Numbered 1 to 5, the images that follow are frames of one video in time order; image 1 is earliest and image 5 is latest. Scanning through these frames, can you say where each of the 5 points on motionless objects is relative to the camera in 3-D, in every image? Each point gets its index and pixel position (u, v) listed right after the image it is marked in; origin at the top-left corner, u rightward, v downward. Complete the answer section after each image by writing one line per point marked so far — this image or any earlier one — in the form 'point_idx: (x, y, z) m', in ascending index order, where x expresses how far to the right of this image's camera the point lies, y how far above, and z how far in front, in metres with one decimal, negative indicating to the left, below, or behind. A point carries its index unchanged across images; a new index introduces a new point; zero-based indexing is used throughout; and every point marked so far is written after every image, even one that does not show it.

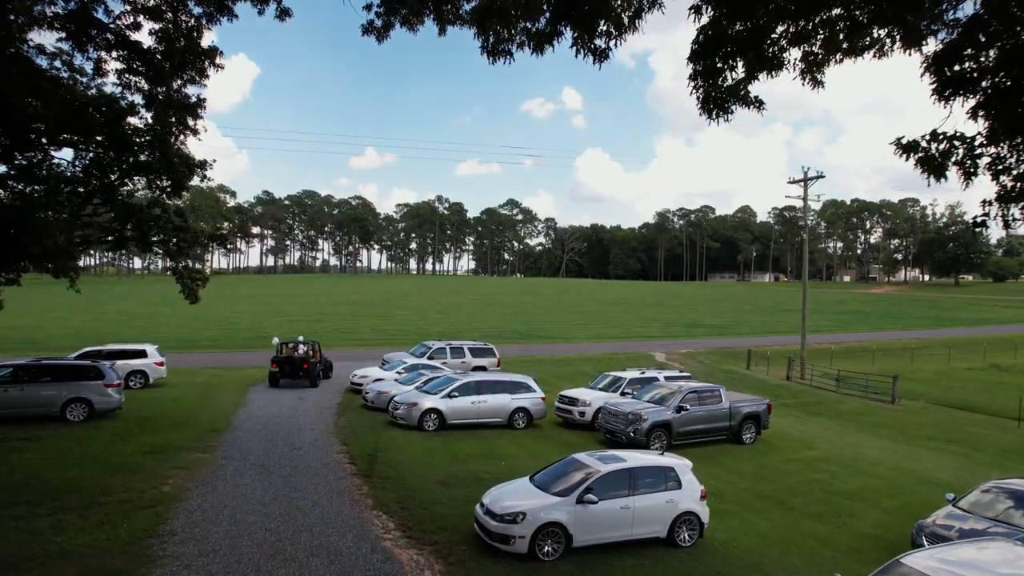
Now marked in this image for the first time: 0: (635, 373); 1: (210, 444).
0: (+3.6, -2.6, +19.4) m
1: (-6.6, -3.4, +14.3) m
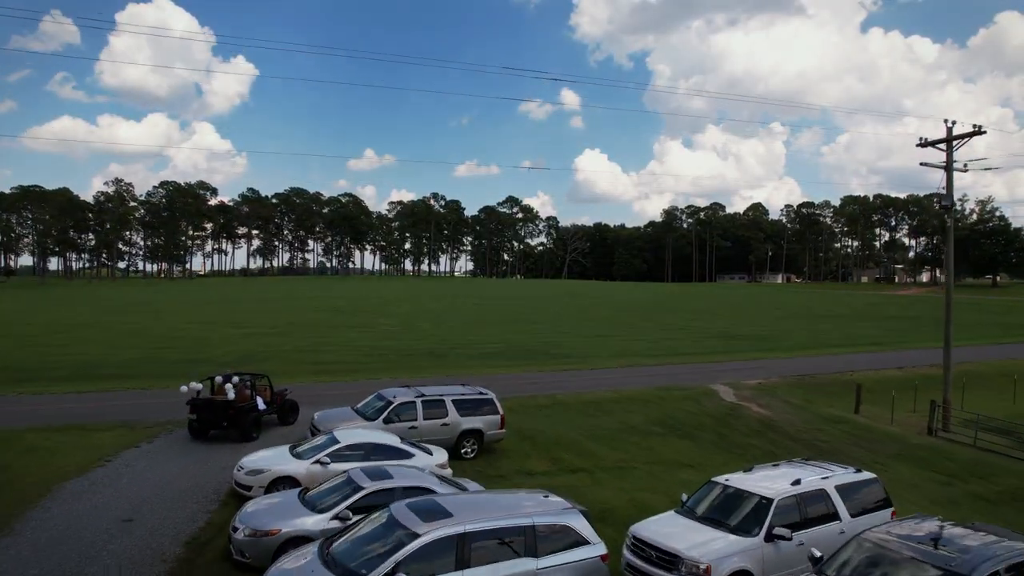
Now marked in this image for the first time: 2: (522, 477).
0: (+3.9, -2.9, +9.7) m
1: (-6.3, -3.8, +4.6) m
2: (+0.2, -4.4, +15.3) m
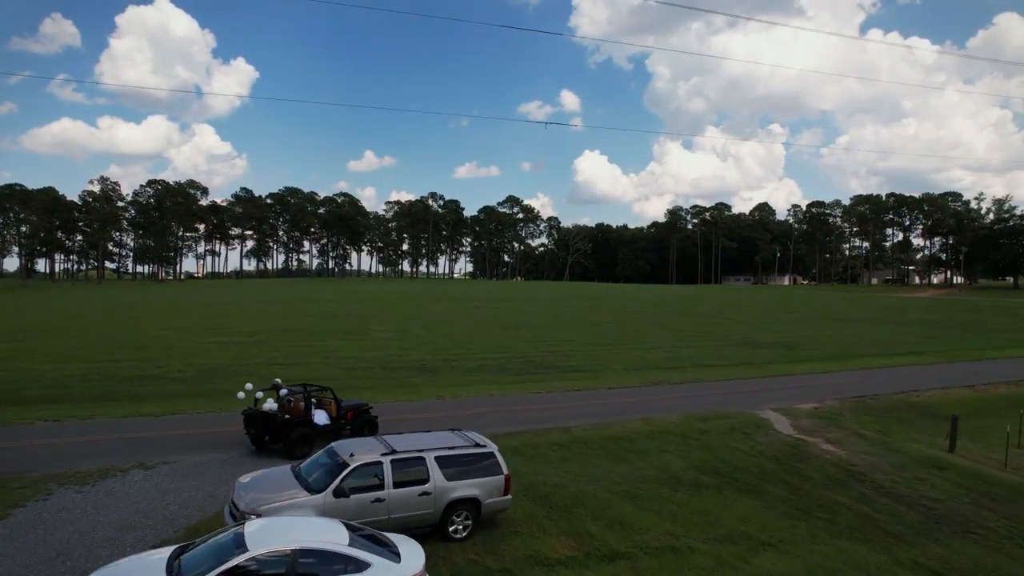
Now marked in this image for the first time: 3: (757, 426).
0: (+4.1, -3.1, +4.9) m
1: (-6.1, -3.9, -0.2) m
2: (+0.4, -4.6, +10.6) m
3: (+7.4, -4.2, +19.9) m
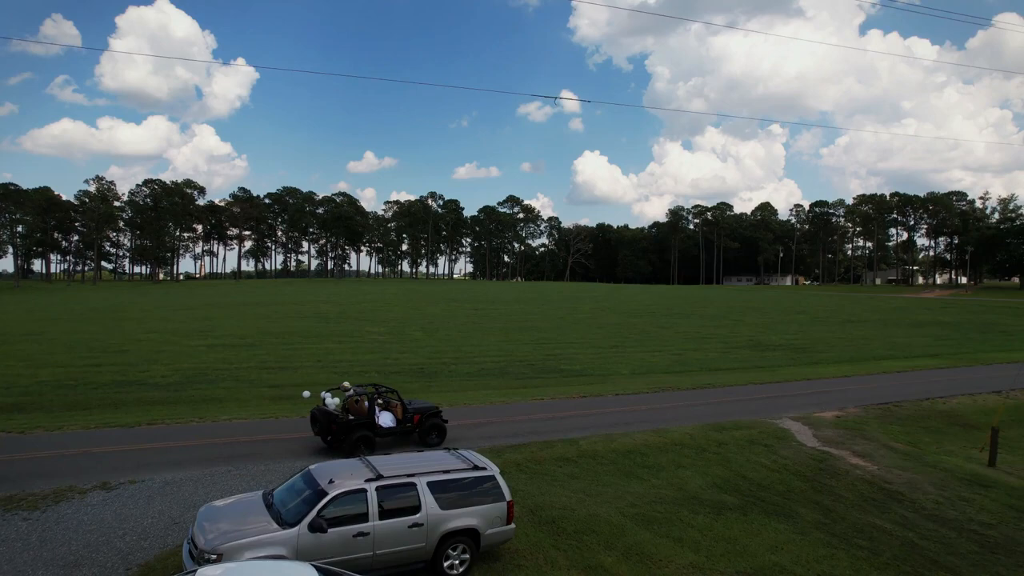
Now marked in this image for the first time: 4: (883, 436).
0: (+4.2, -3.1, +3.5) m
1: (-6.1, -3.9, -1.6) m
2: (+0.5, -4.6, +9.2) m
3: (+7.4, -4.2, +18.4) m
4: (+10.8, -4.3, +19.1) m
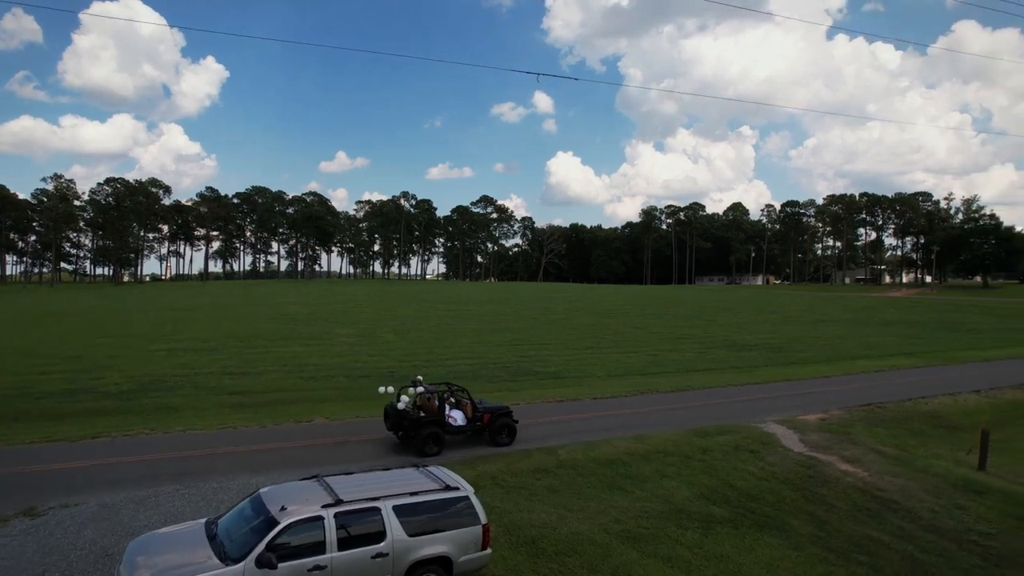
0: (+4.1, -3.0, +2.7) m
1: (-5.9, -3.9, -2.8) m
2: (+0.2, -4.6, +8.2) m
3: (+6.8, -4.2, +17.7) m
4: (+10.1, -4.3, +18.6) m
